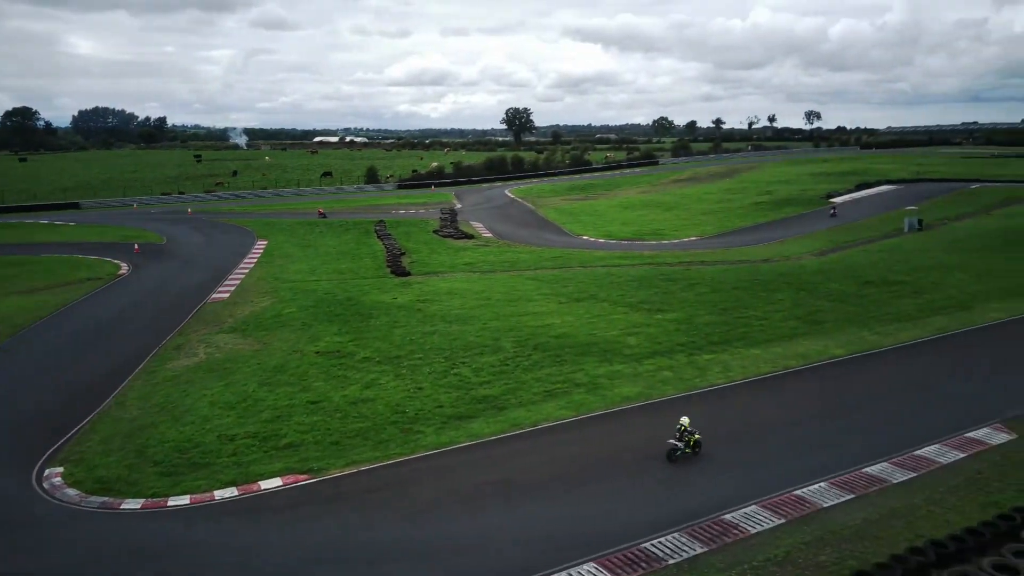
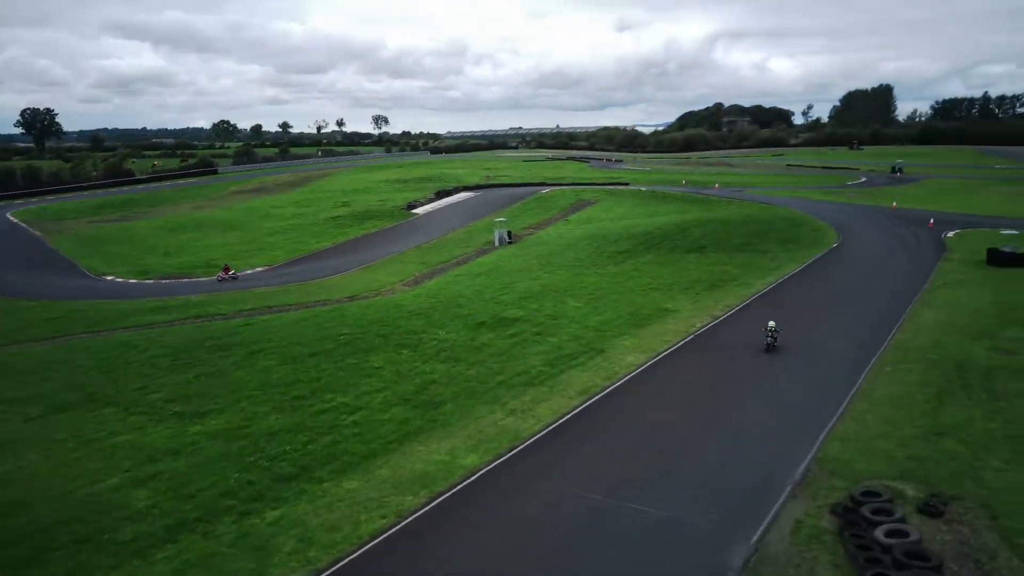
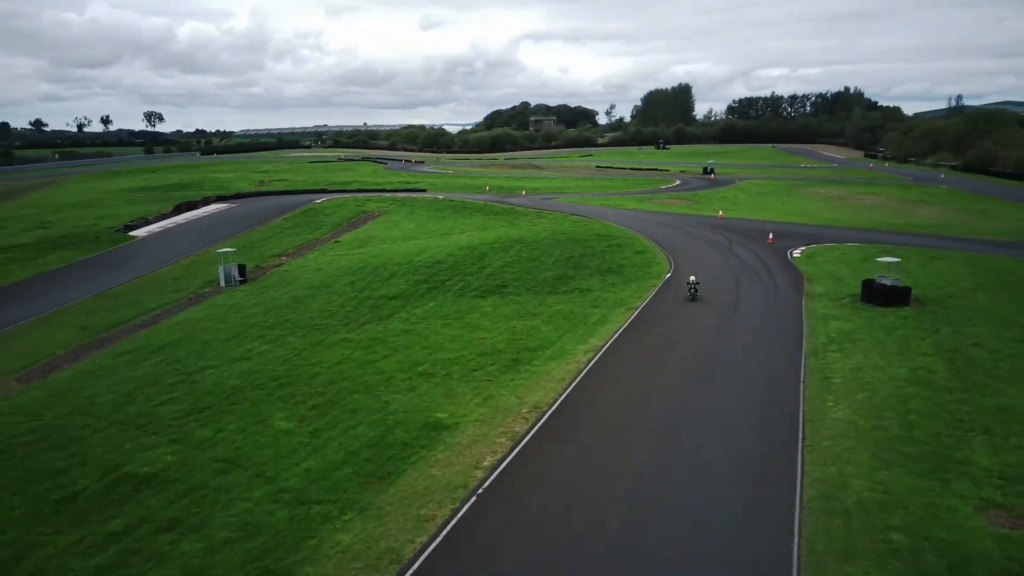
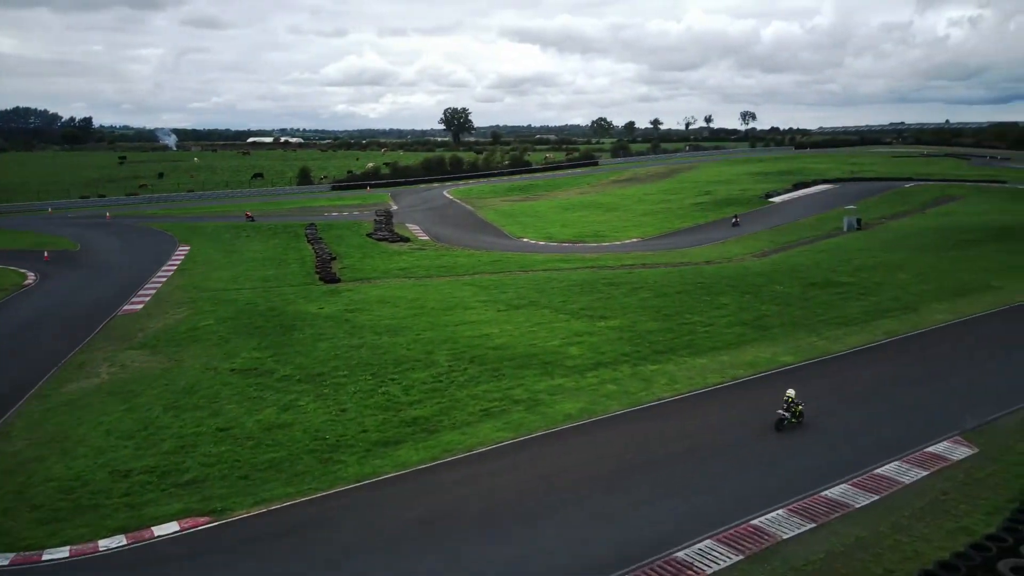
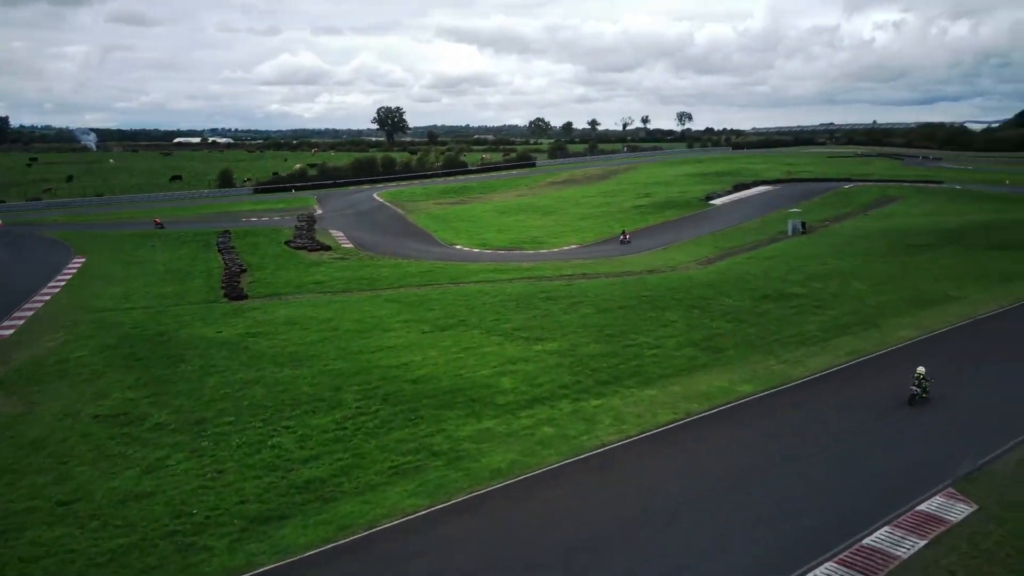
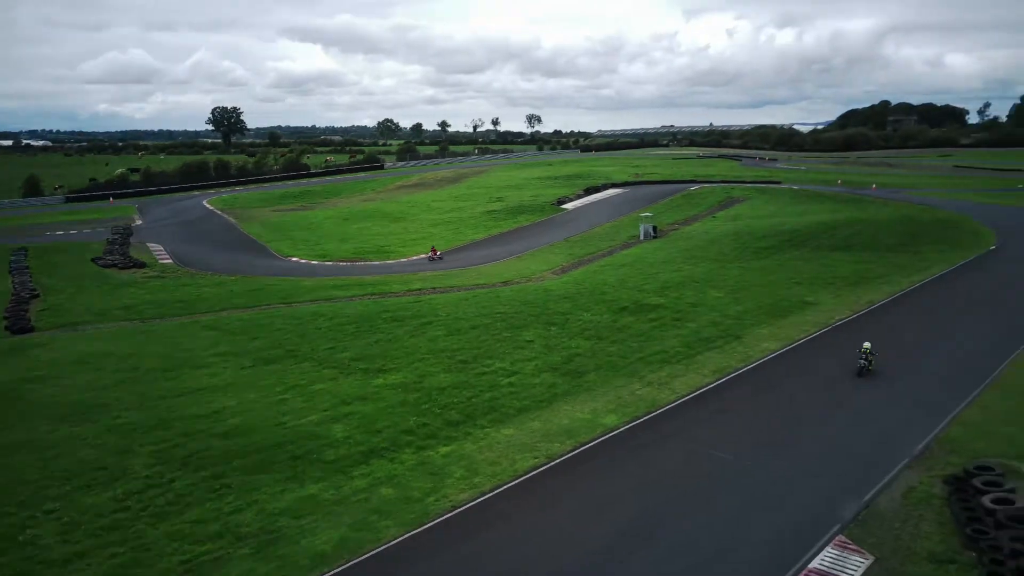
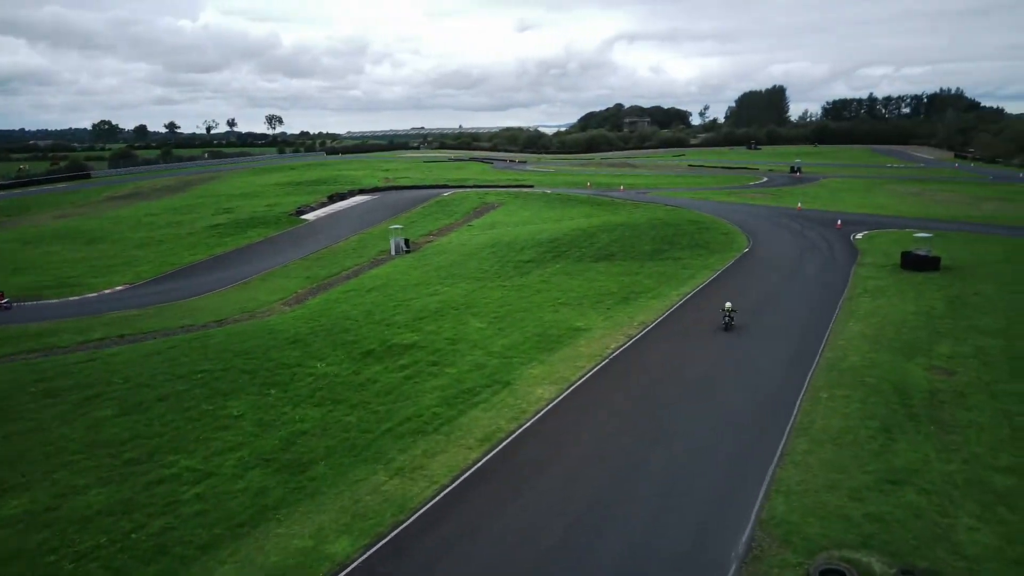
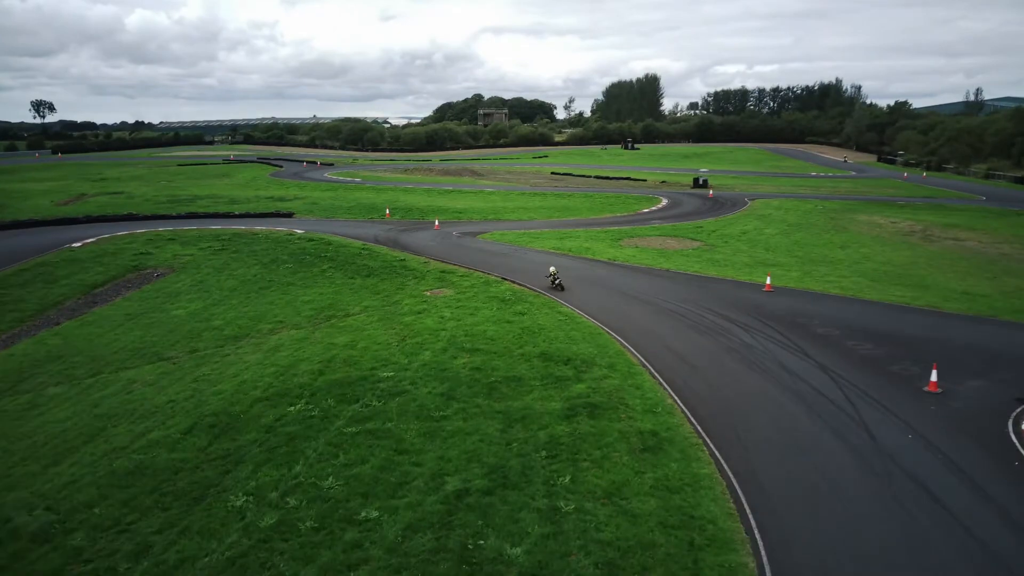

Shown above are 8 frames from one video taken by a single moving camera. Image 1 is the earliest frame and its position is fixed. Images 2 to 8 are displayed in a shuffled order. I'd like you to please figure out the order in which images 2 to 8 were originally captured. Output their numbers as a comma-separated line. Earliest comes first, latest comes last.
4, 5, 6, 2, 7, 3, 8
